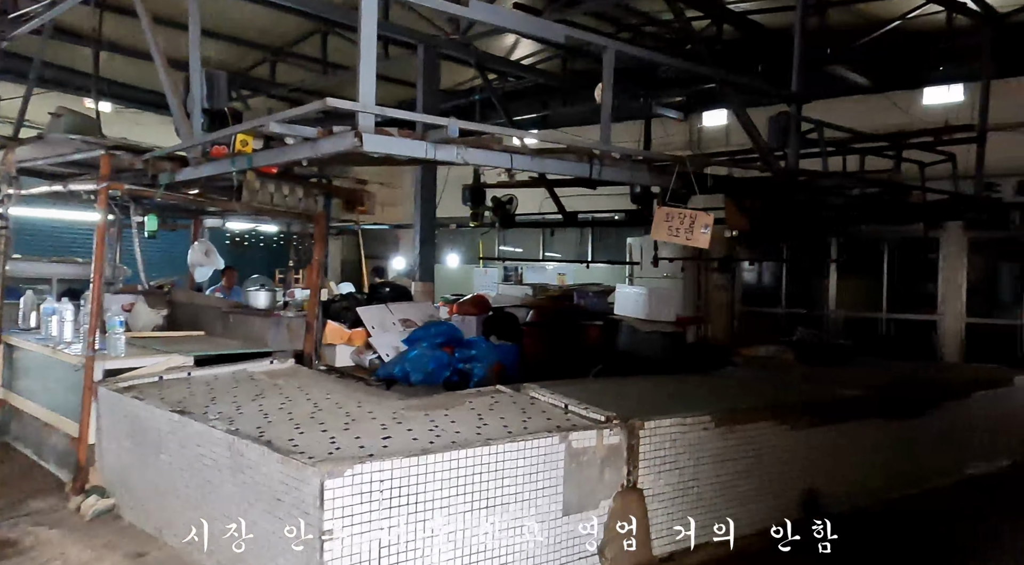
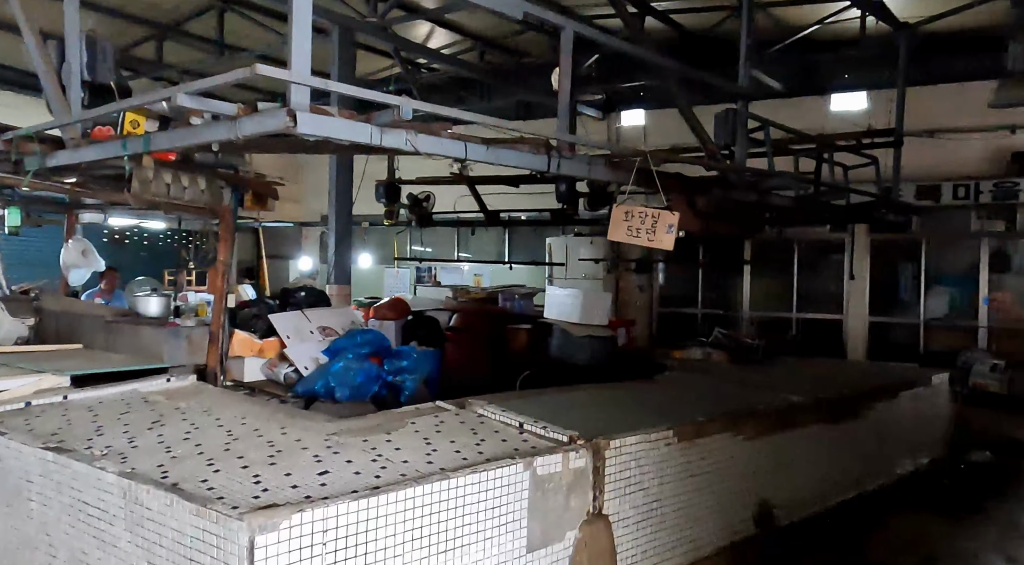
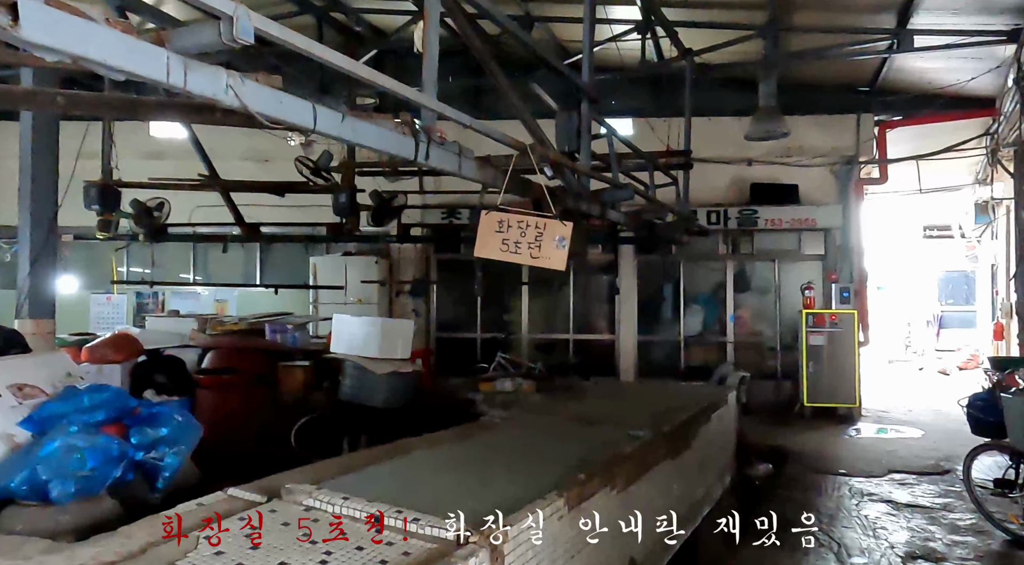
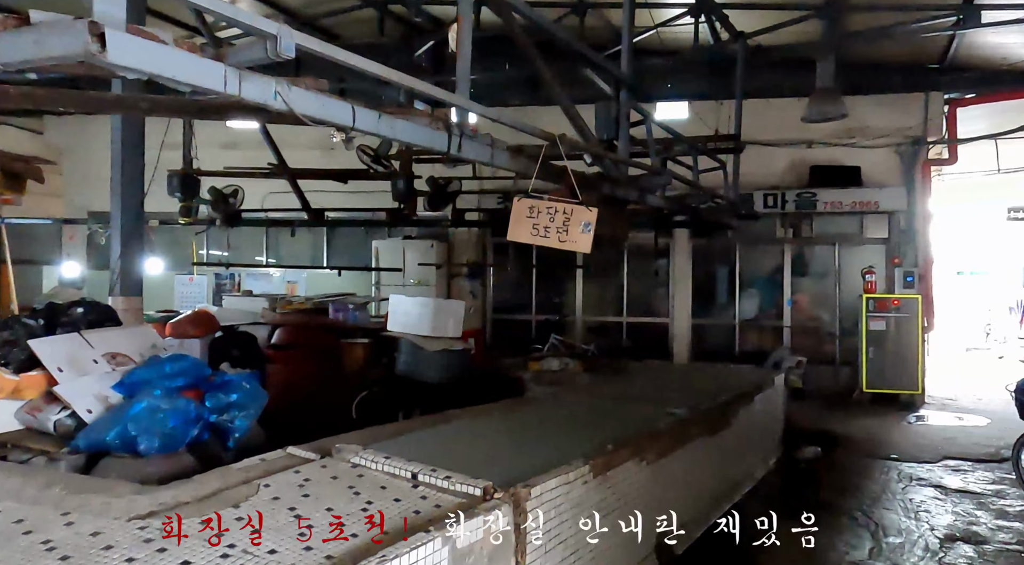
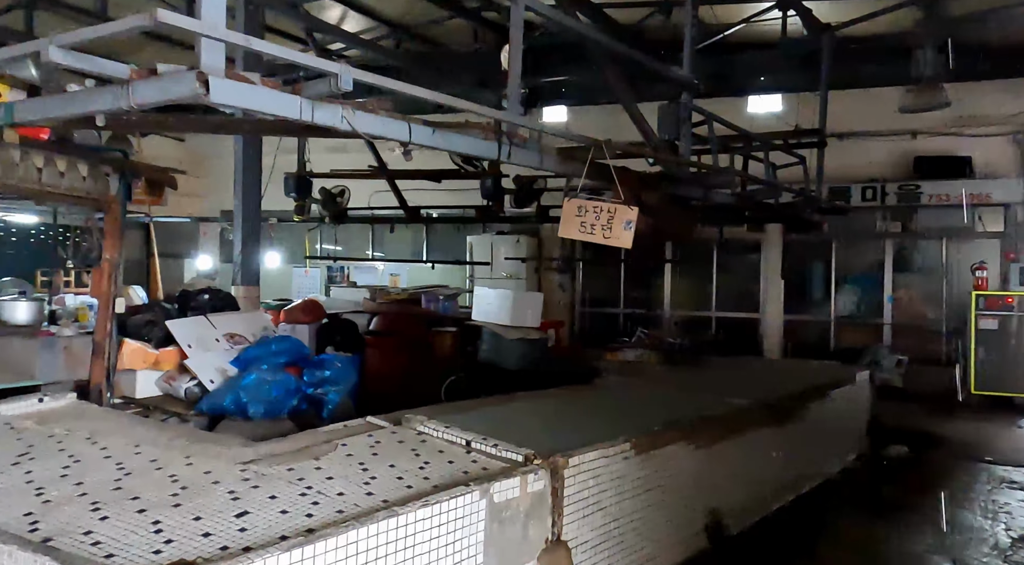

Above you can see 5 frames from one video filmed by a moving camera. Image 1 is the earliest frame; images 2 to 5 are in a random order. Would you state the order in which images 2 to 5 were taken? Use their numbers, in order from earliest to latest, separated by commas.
2, 5, 4, 3
